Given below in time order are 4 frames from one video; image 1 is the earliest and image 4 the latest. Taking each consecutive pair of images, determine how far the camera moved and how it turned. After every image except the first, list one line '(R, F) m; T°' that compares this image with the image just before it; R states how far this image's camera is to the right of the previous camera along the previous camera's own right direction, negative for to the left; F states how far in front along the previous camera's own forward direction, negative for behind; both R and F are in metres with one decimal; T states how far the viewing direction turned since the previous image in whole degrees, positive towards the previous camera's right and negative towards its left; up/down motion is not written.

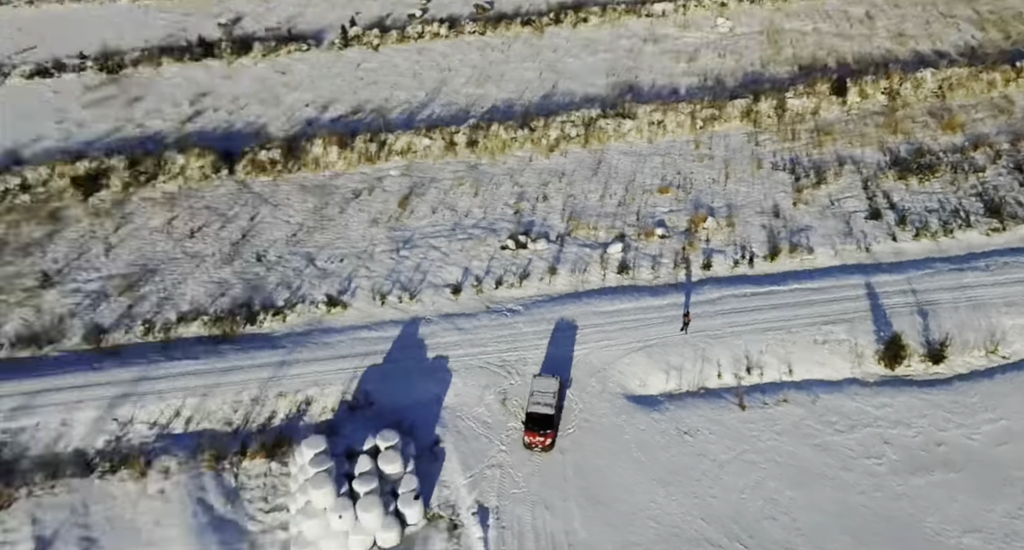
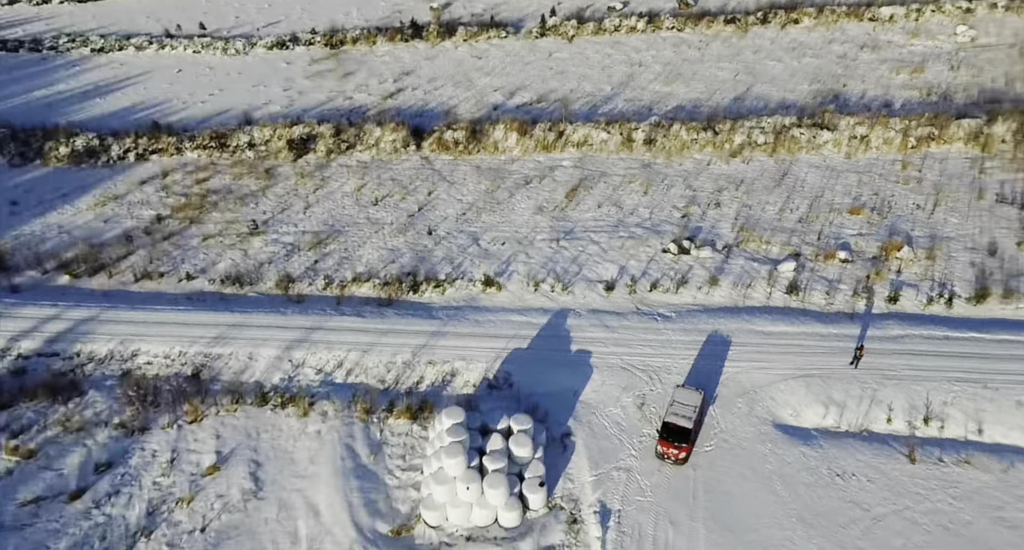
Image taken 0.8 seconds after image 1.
(+0.4, +0.6) m; -11°
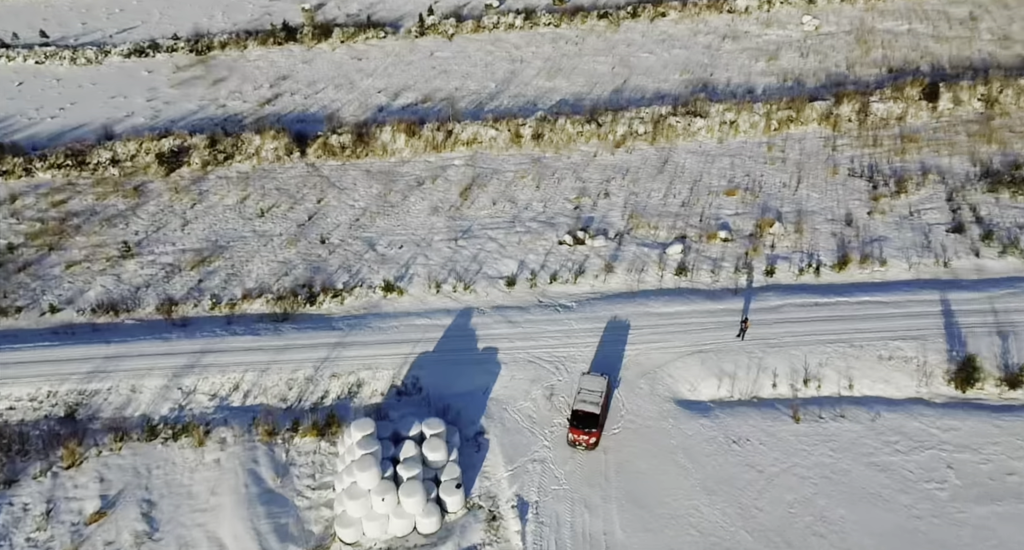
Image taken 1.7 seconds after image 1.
(-0.1, -0.5) m; +7°
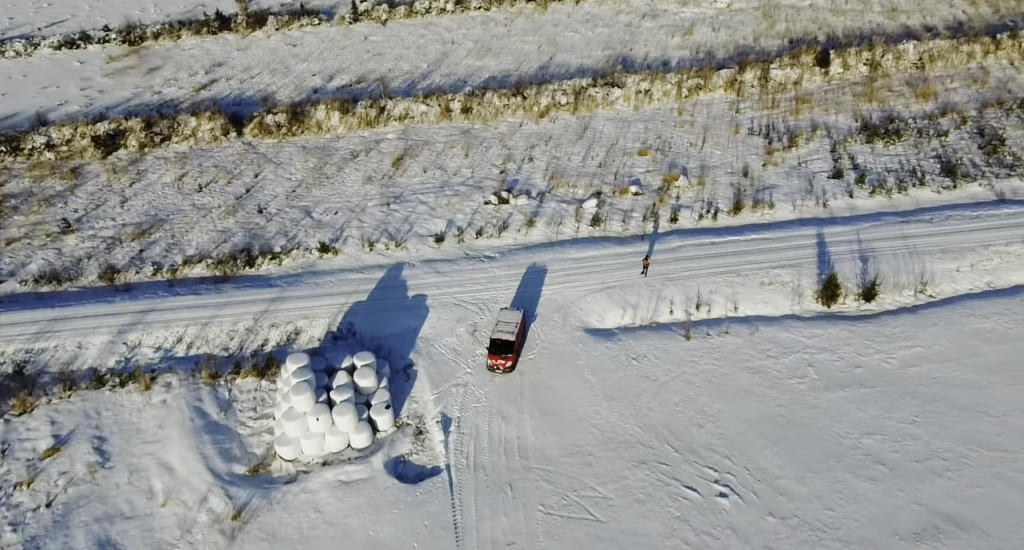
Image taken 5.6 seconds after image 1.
(+0.7, -2.0) m; +3°
